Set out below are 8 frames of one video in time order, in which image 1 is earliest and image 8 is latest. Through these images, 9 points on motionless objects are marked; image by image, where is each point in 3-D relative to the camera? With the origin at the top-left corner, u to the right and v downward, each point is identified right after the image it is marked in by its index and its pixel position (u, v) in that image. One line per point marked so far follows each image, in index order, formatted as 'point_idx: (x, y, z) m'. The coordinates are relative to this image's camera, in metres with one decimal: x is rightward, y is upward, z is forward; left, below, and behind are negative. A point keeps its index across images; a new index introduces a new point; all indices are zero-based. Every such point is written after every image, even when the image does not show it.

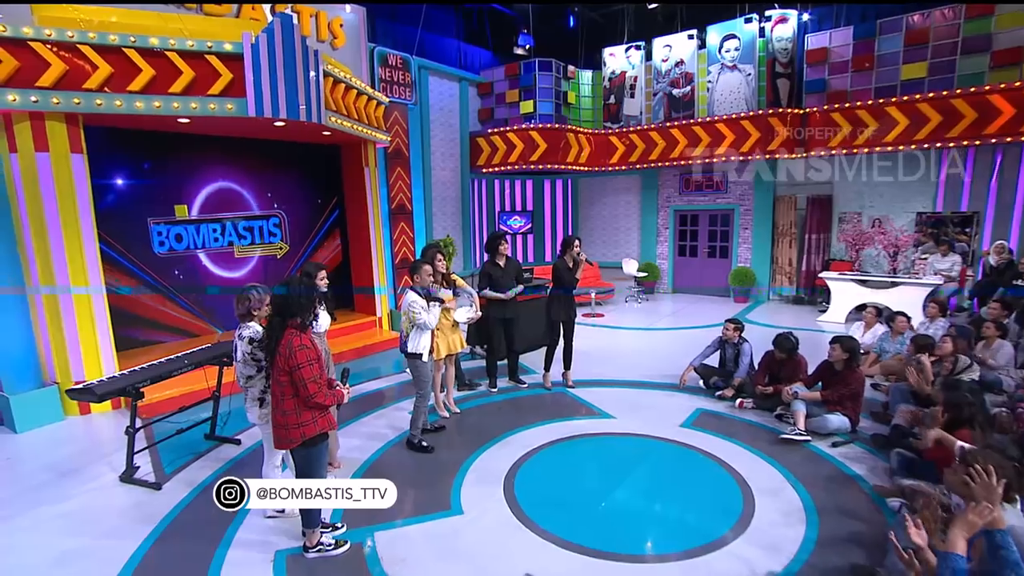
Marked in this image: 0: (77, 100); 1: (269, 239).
0: (-4.6, +2.0, +5.7) m
1: (-3.6, +0.7, +8.2) m
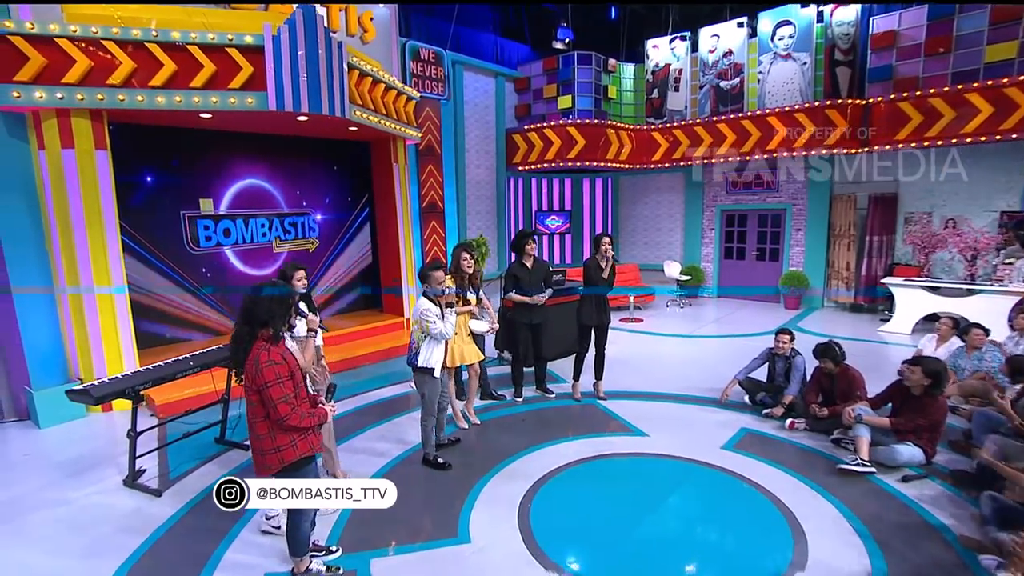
0: (-4.3, +2.0, +5.7) m
1: (-3.1, +0.7, +8.1) m
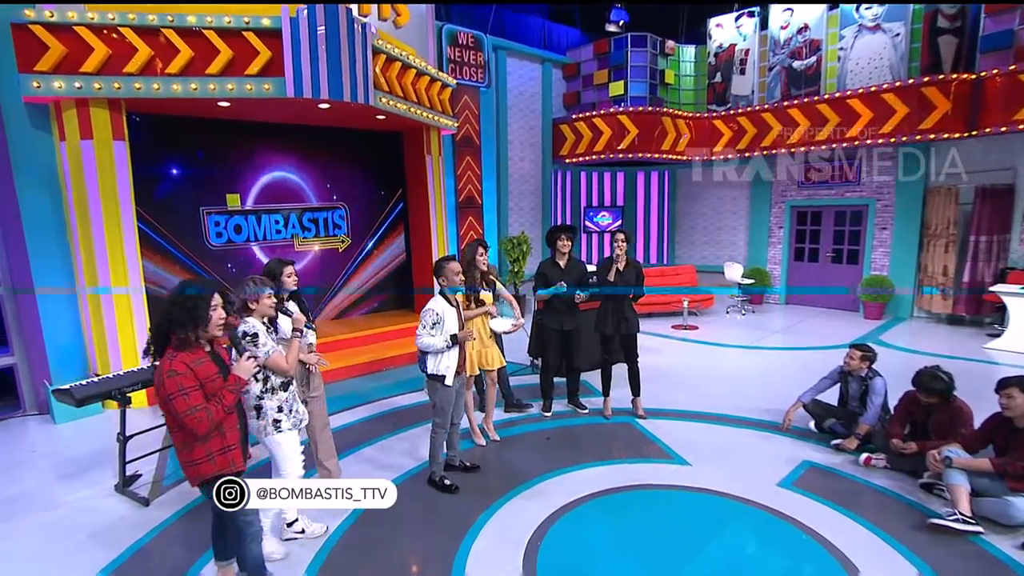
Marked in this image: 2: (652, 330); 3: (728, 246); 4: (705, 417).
0: (-4.0, +2.1, +5.5) m
1: (-2.6, +0.8, +7.7) m
2: (+2.5, -0.8, +9.7) m
3: (+4.9, +1.0, +12.5) m
4: (+2.3, -1.6, +6.5) m
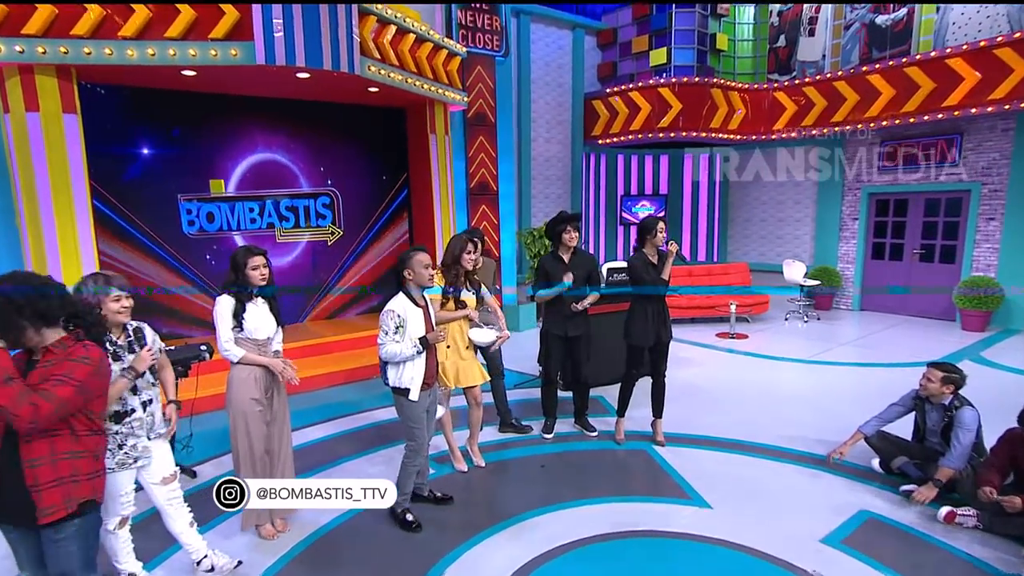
0: (-4.0, +2.1, +4.9) m
1: (-2.4, +0.9, +7.0) m
2: (+2.8, -0.8, +8.4) m
3: (+5.5, +1.0, +10.9) m
4: (+2.3, -1.6, +5.2) m
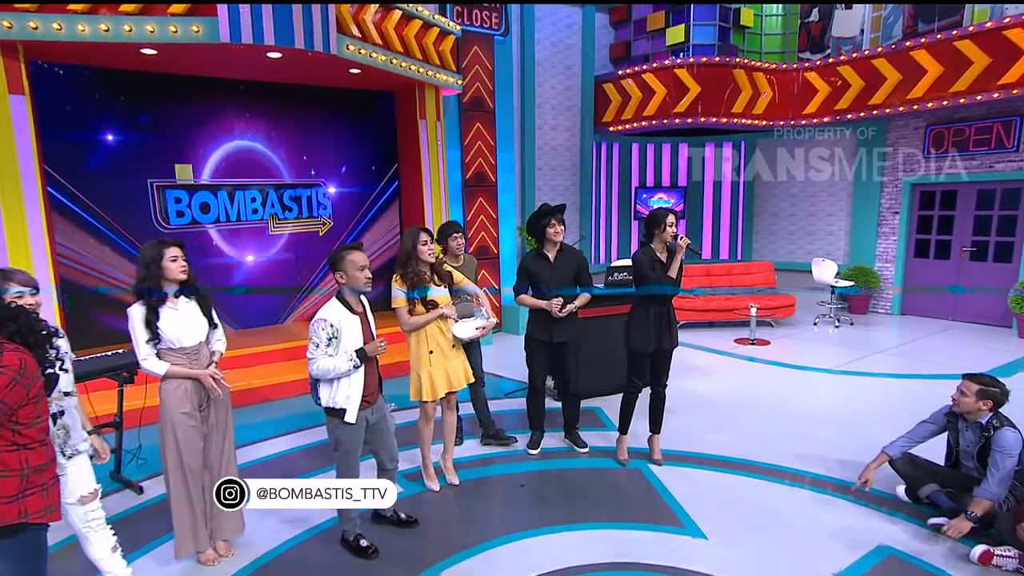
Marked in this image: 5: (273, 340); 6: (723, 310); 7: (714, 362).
0: (-4.2, +2.2, +4.5) m
1: (-2.5, +0.9, +6.6) m
2: (+2.8, -0.8, +7.7) m
3: (+5.7, +1.0, +10.0) m
4: (+2.1, -1.6, +4.6) m
5: (-2.7, -0.6, +6.1) m
6: (+3.2, -0.3, +8.3) m
7: (+2.6, -1.0, +7.1) m
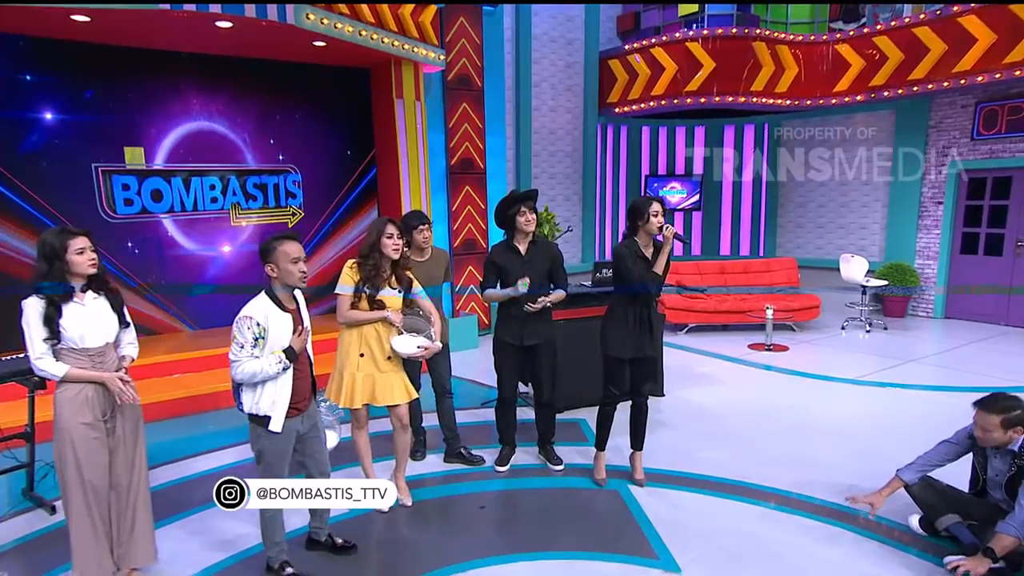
0: (-4.5, +2.2, +4.2) m
1: (-2.6, +1.0, +6.1) m
2: (+2.7, -0.8, +7.0) m
3: (+5.7, +1.0, +9.0) m
4: (+1.8, -1.6, +3.9) m
5: (-2.9, -0.5, +5.7) m
6: (+3.1, -0.3, +7.5) m
7: (+2.5, -0.9, +6.4) m
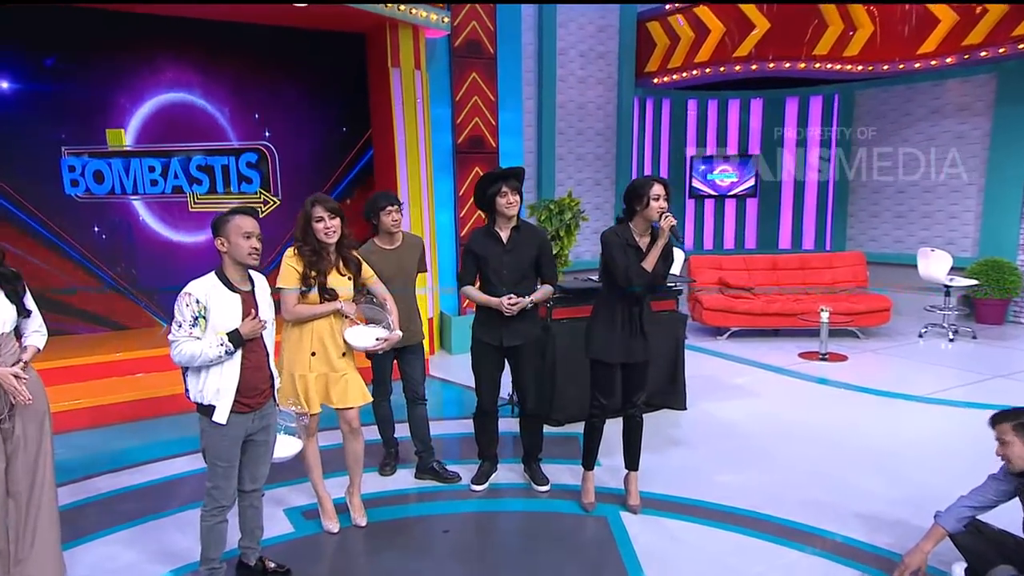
0: (-4.5, +2.4, +3.9) m
1: (-2.5, +1.1, +5.7) m
2: (+2.8, -0.8, +6.0) m
3: (+6.1, +1.0, +7.7) m
4: (+1.5, -1.6, +3.0) m
5: (-2.9, -0.4, +5.3) m
6: (+3.3, -0.3, +6.5) m
7: (+2.5, -0.9, +5.4) m
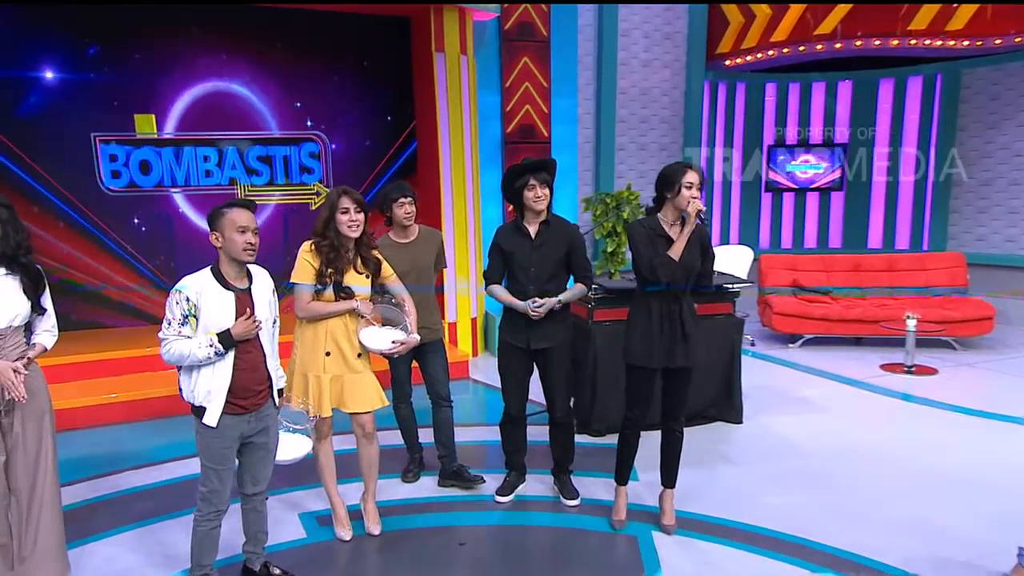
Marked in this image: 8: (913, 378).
0: (-4.2, +2.5, +4.2) m
1: (-2.1, +1.2, +5.7) m
2: (+3.2, -0.8, +5.3) m
3: (+6.7, +0.9, +6.6) m
4: (+1.6, -1.6, +2.6) m
5: (-2.5, -0.3, +5.4) m
6: (+3.8, -0.3, +5.8) m
7: (+2.9, -1.0, +4.8) m
8: (+3.7, -0.8, +5.0) m
